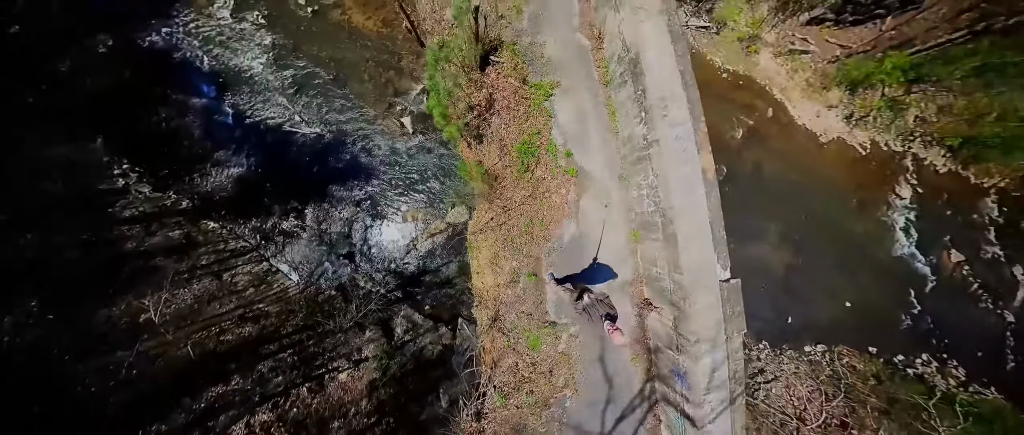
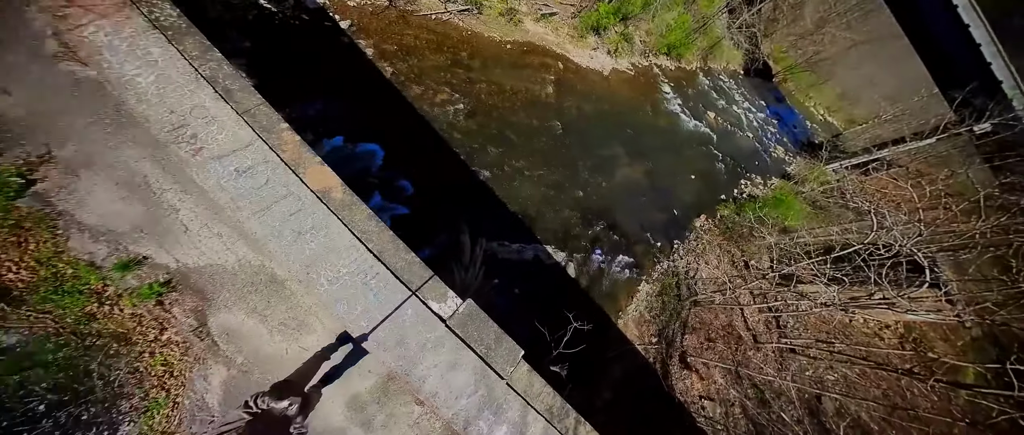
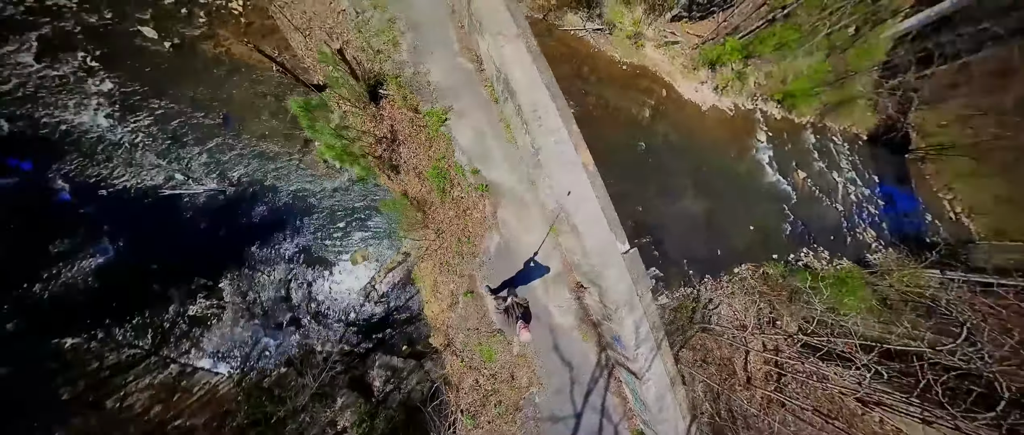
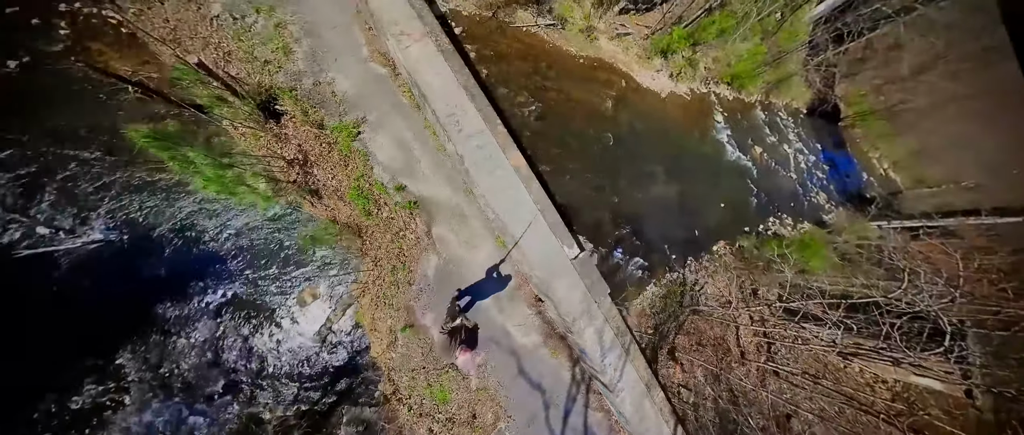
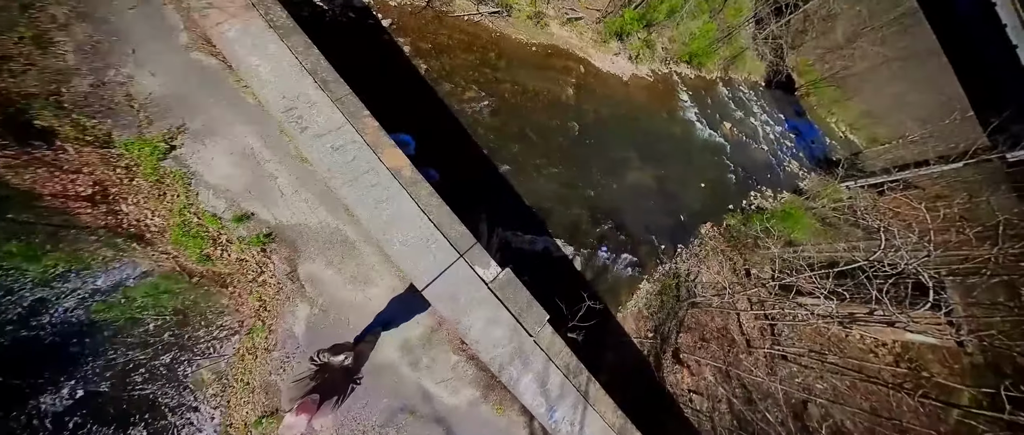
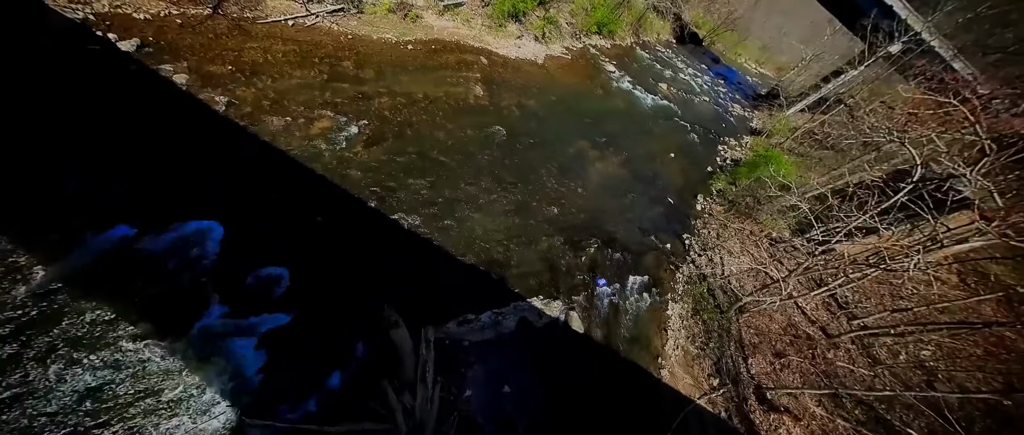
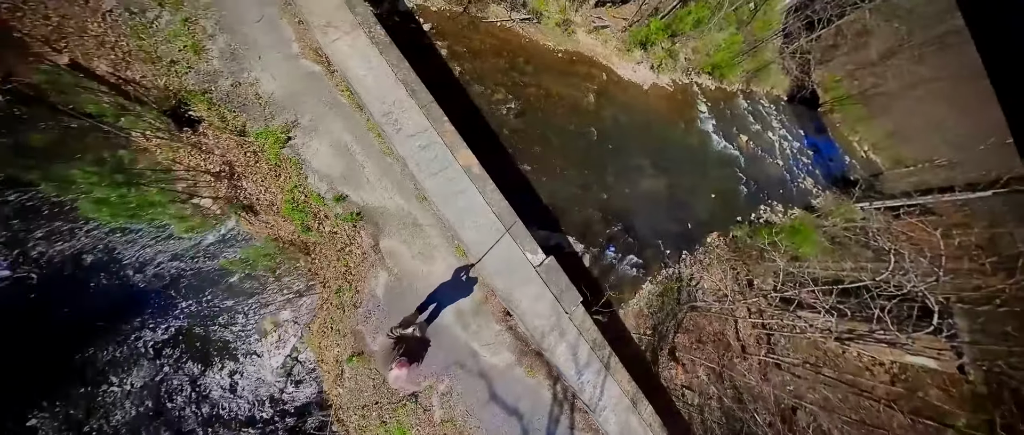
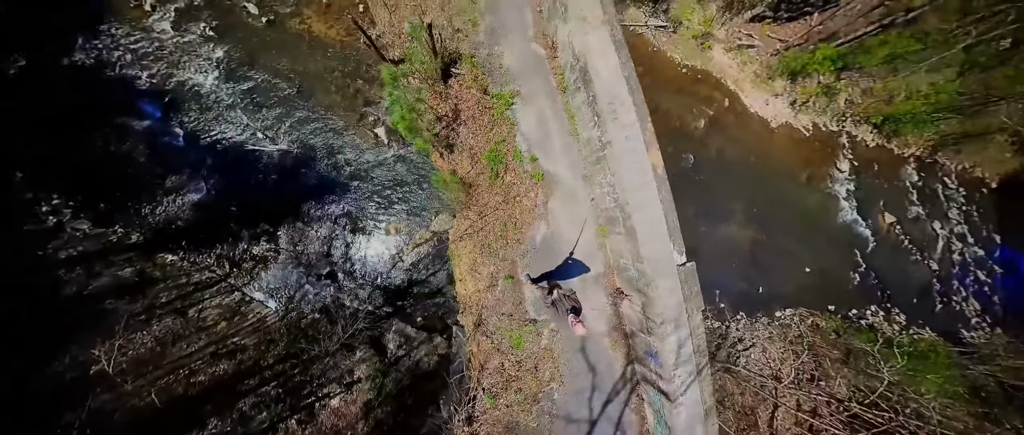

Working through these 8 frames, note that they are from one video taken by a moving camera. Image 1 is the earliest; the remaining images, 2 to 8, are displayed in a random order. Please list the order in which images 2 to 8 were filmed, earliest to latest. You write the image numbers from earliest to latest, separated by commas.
8, 3, 4, 7, 5, 2, 6
